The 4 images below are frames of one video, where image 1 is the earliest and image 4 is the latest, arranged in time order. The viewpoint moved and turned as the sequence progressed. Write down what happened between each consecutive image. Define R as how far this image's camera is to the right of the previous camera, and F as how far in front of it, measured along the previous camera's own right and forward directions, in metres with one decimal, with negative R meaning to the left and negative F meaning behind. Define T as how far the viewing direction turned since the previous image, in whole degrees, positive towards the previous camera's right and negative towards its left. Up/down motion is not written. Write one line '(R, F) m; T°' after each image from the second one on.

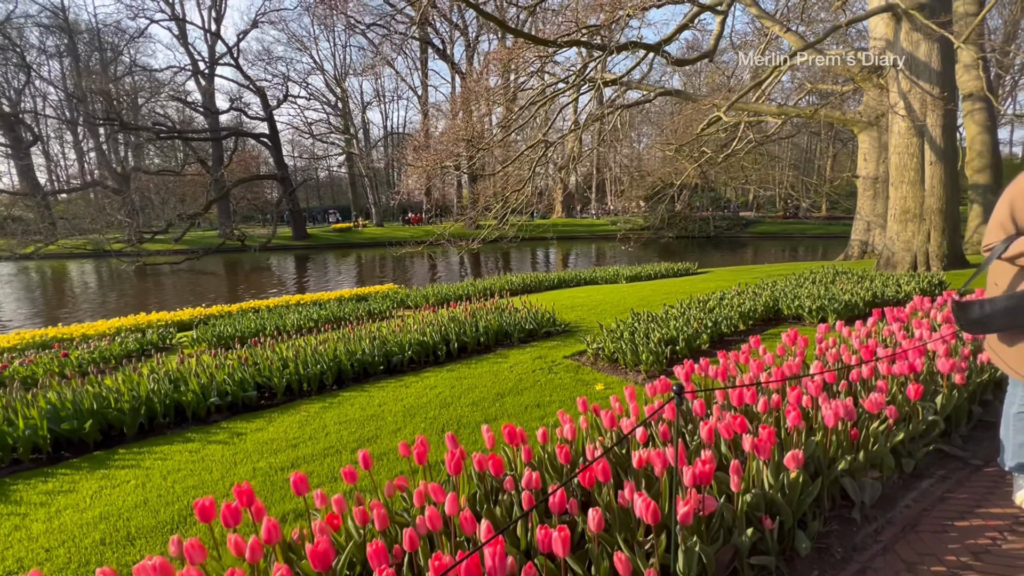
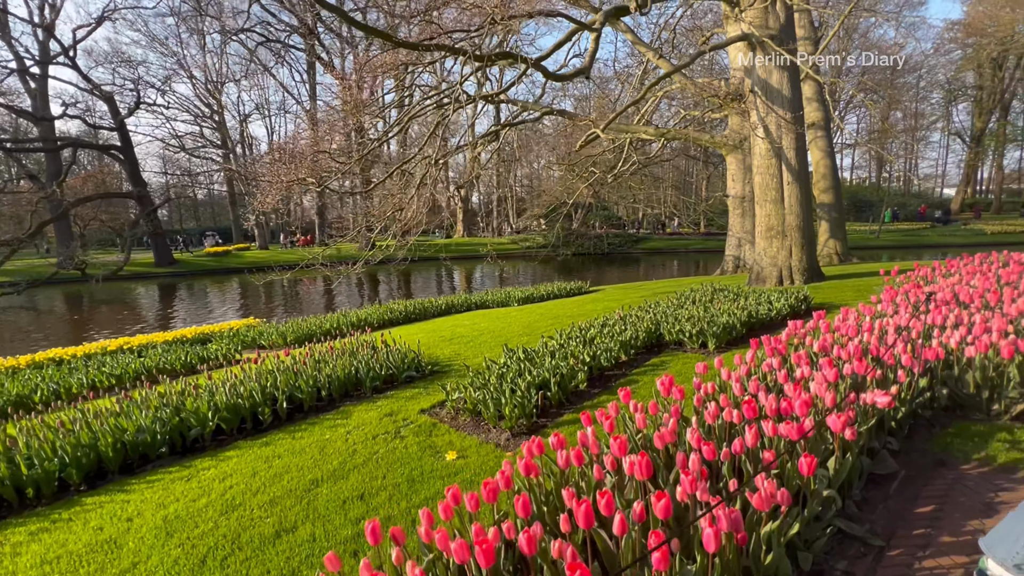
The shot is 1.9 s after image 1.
(+0.6, +0.8) m; +11°
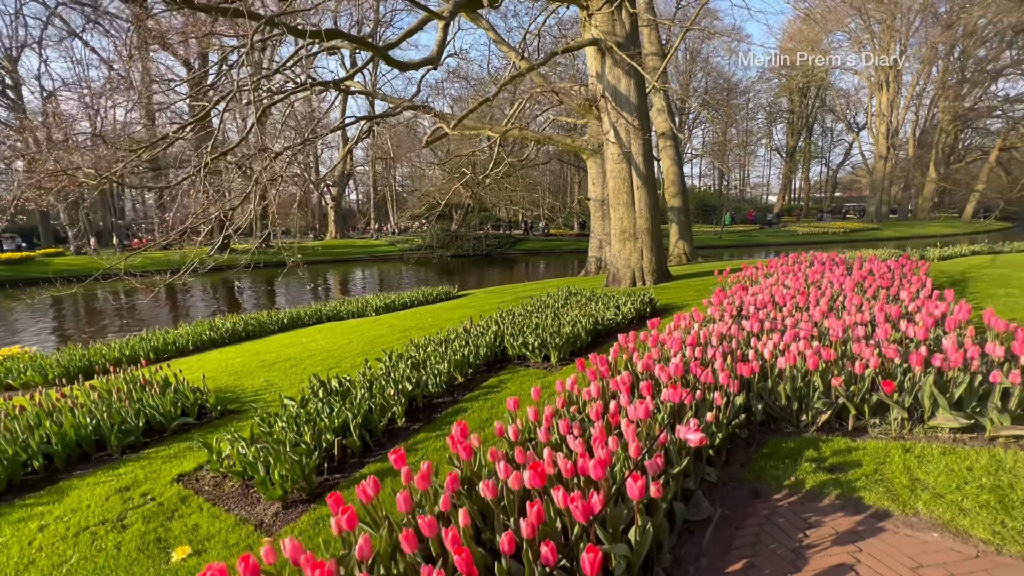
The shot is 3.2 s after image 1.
(+0.6, +0.6) m; +14°
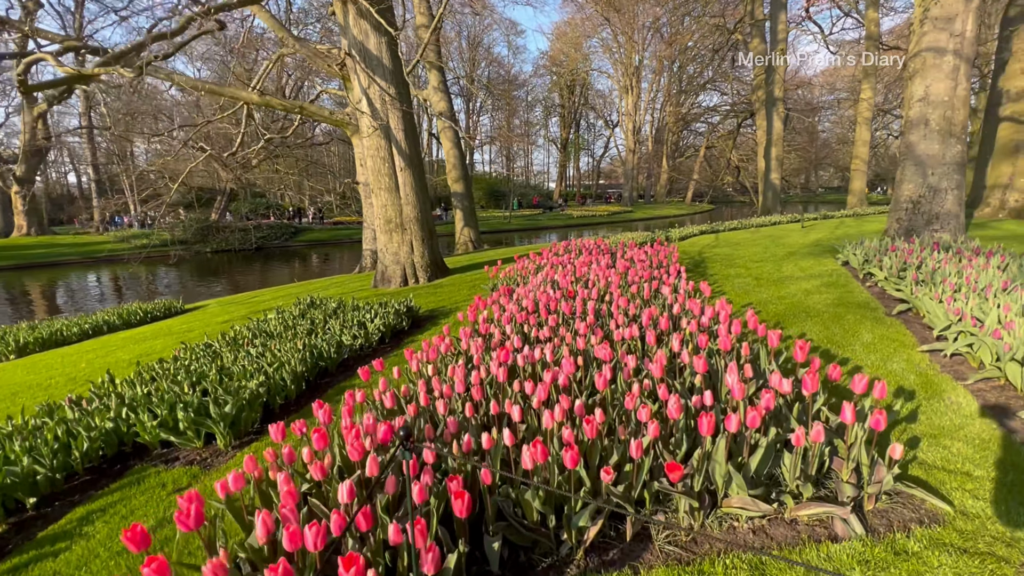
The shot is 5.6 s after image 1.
(+1.0, +1.4) m; +23°
